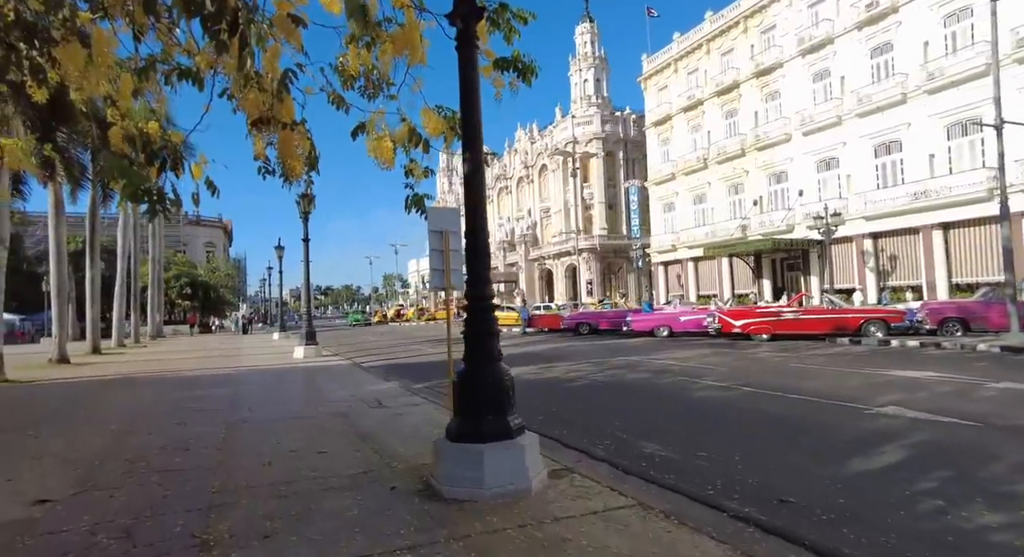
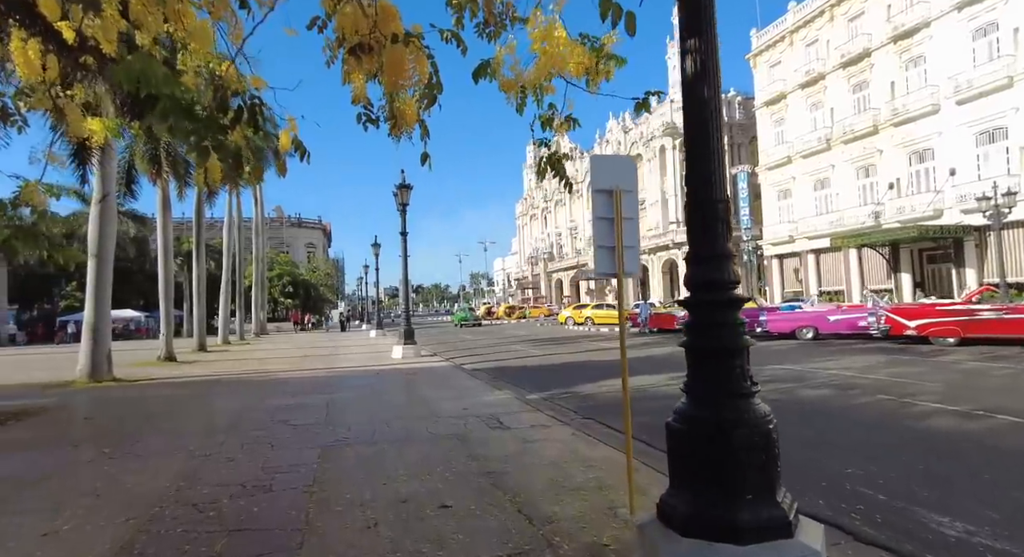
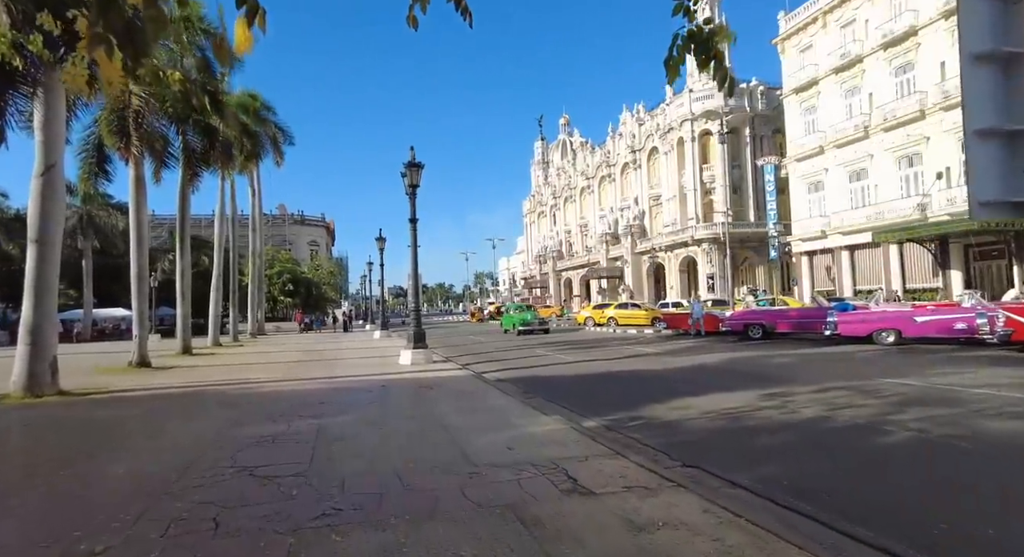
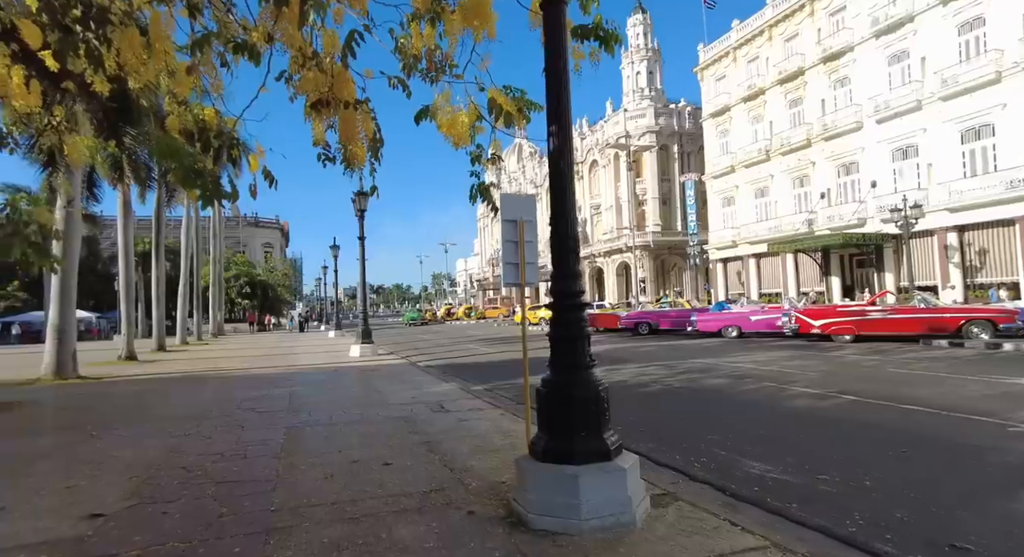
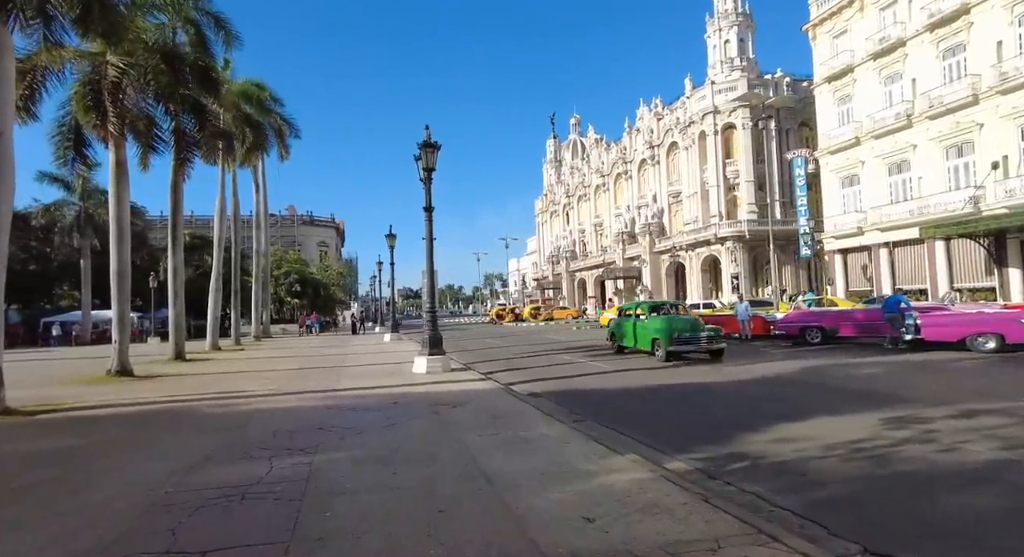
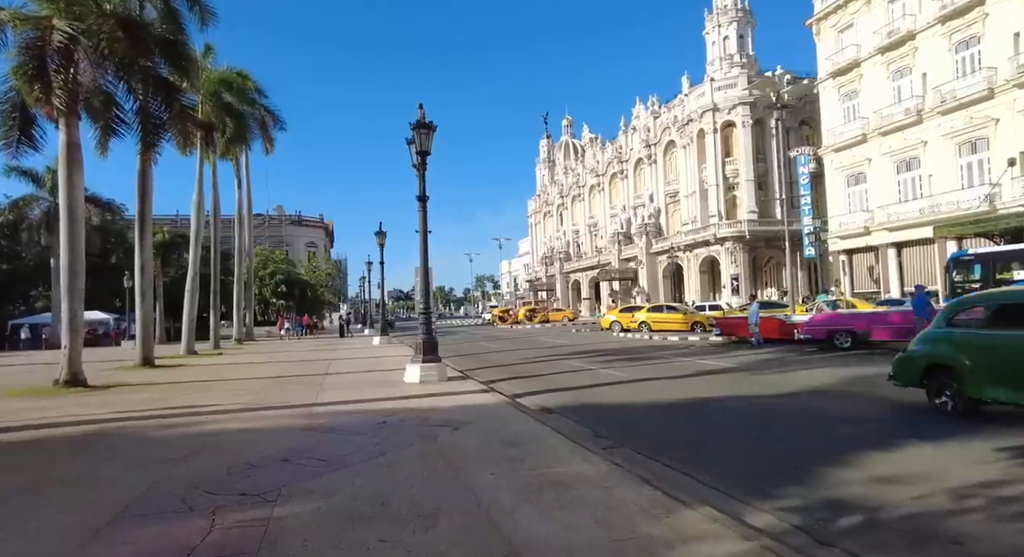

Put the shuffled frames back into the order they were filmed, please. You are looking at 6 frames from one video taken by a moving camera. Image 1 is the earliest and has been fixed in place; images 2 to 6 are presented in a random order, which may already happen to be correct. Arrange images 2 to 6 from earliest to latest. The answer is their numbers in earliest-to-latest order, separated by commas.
4, 2, 3, 5, 6
